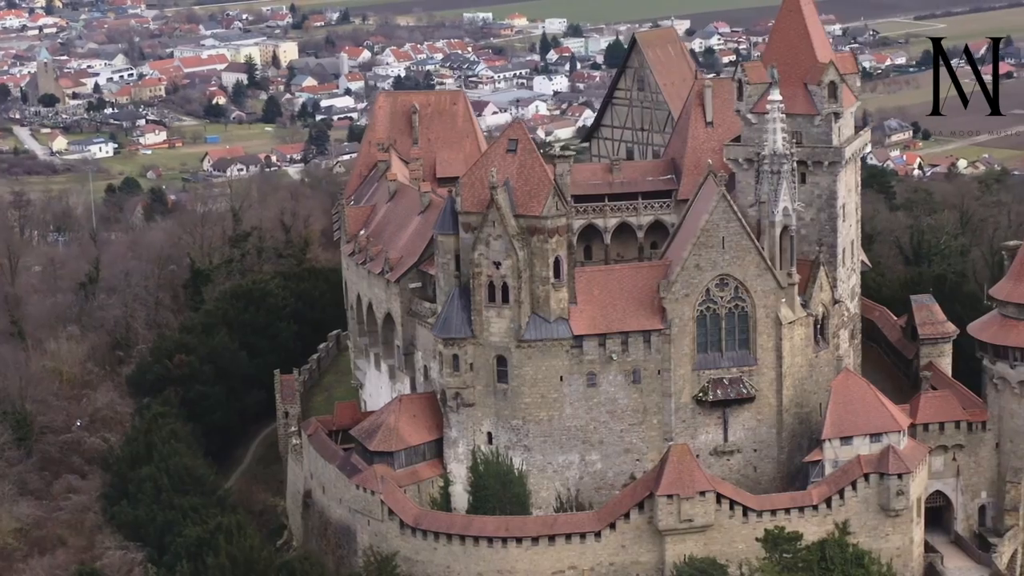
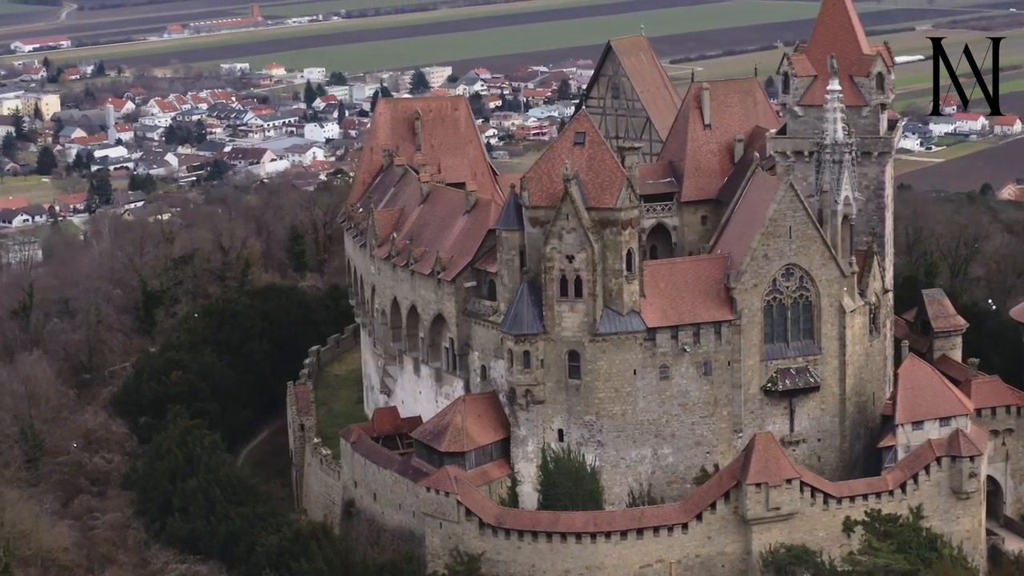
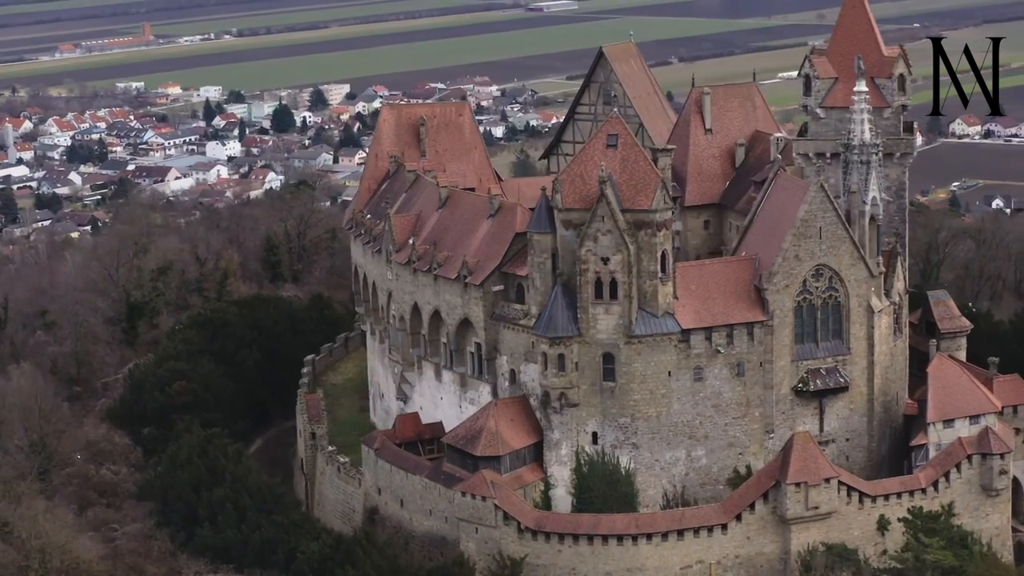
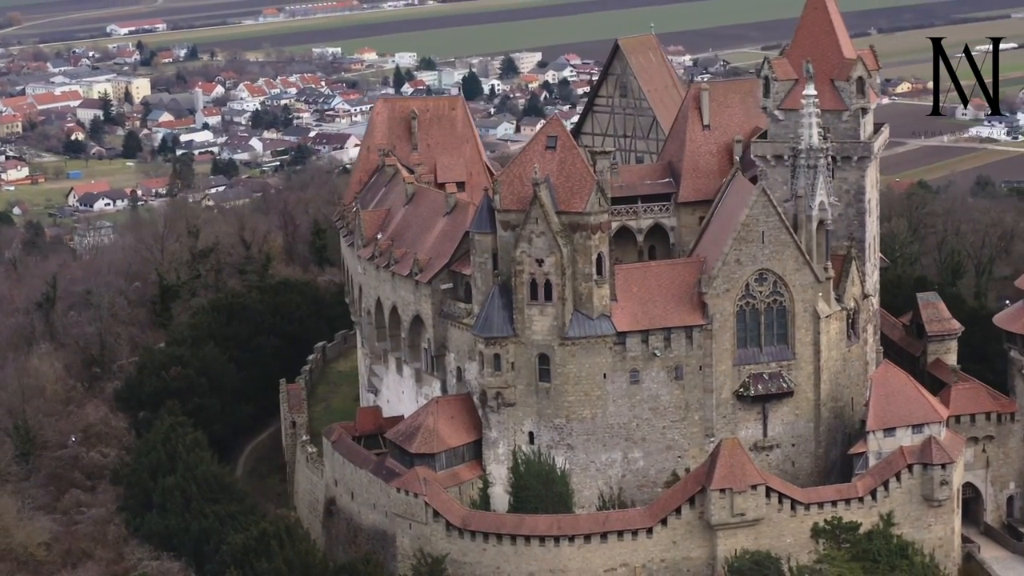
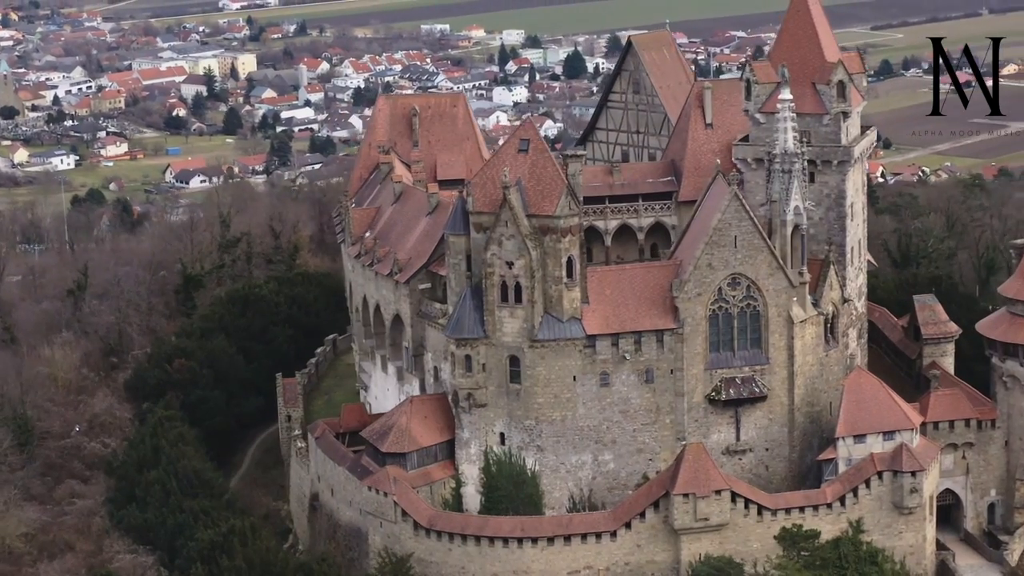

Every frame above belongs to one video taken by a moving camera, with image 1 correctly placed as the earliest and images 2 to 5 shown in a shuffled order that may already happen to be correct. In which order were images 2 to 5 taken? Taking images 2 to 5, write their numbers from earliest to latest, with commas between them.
5, 4, 2, 3
